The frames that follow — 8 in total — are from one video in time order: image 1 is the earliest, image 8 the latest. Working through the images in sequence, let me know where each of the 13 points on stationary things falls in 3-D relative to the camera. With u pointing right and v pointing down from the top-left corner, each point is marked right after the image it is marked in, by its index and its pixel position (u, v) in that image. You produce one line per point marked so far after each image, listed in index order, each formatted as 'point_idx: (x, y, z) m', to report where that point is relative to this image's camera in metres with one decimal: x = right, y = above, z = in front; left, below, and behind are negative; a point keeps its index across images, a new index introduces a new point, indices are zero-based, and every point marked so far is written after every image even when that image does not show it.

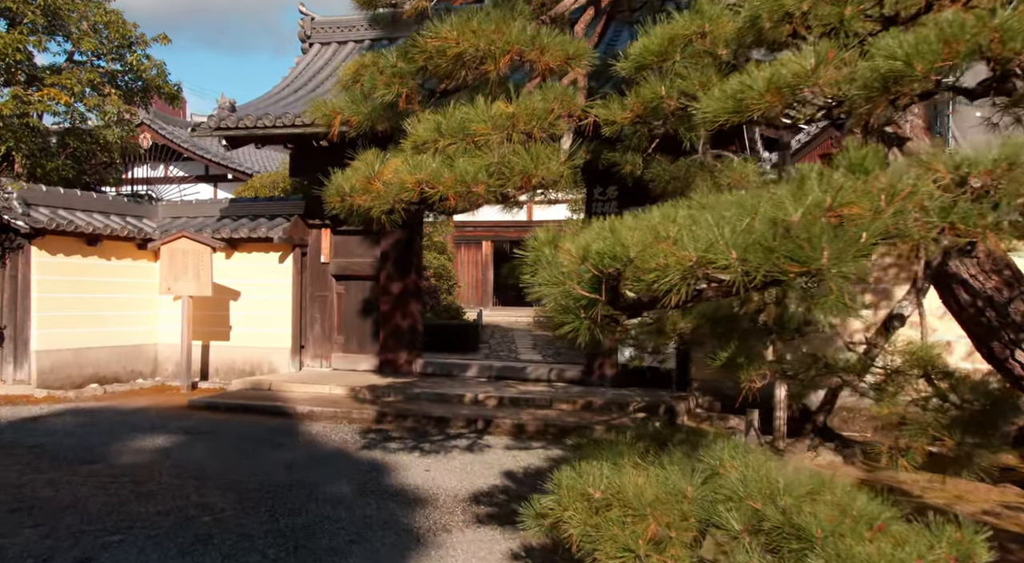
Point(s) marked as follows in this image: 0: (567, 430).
0: (+0.6, -1.5, +8.6) m
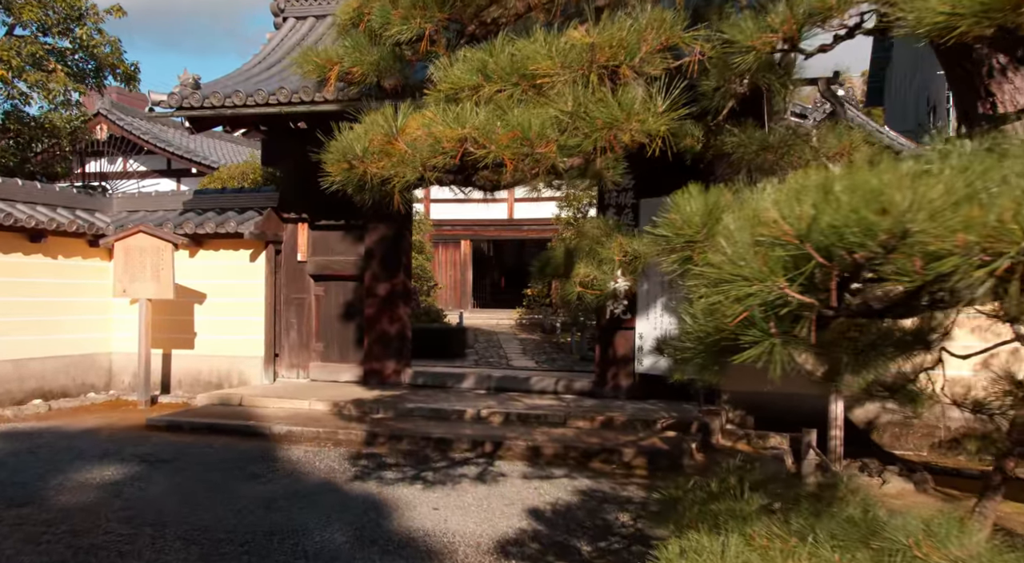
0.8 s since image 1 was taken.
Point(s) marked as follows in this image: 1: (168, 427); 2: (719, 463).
0: (+0.7, -1.5, +7.4) m
1: (-3.7, -1.6, +8.9) m
2: (+1.8, -1.6, +7.3) m
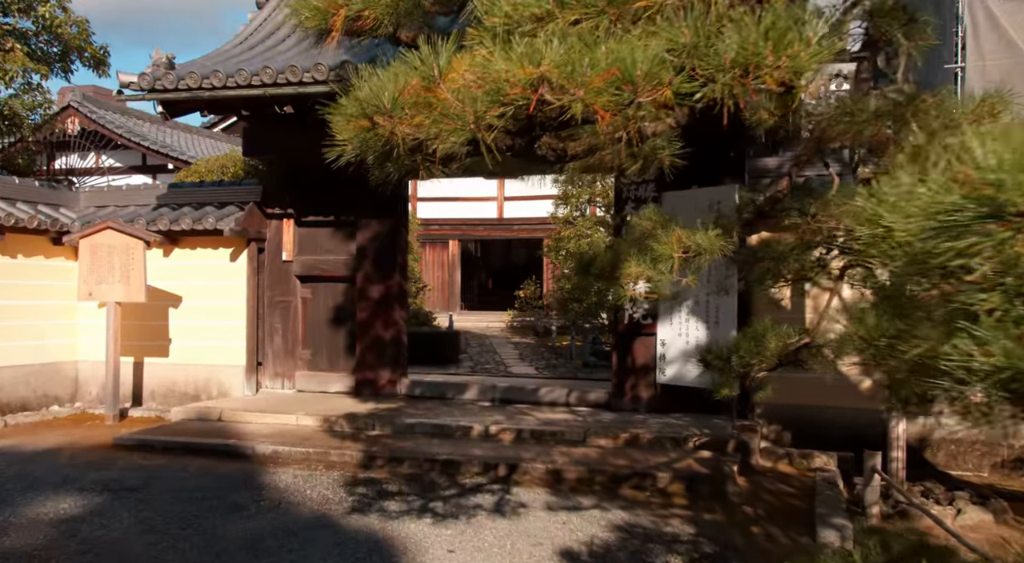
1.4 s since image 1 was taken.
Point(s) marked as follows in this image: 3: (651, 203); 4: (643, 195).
0: (+0.9, -1.5, +6.5) m
1: (-3.6, -1.6, +7.9) m
2: (+2.0, -1.6, +6.5) m
3: (+1.4, +0.8, +8.7) m
4: (+1.4, +0.9, +8.7) m
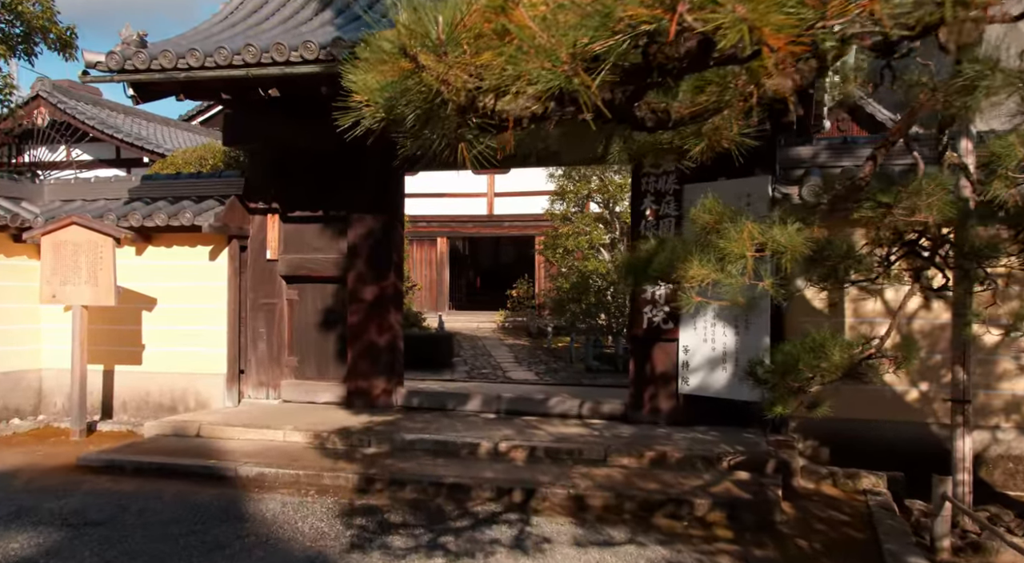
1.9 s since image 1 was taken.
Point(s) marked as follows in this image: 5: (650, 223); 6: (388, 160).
0: (+1.0, -1.6, +5.8) m
1: (-3.5, -1.6, +7.1) m
2: (+2.1, -1.6, +5.8) m
3: (+1.5, +0.8, +8.0) m
4: (+1.5, +0.9, +8.0) m
5: (+1.3, +0.6, +8.0) m
6: (-1.4, +1.3, +9.1) m
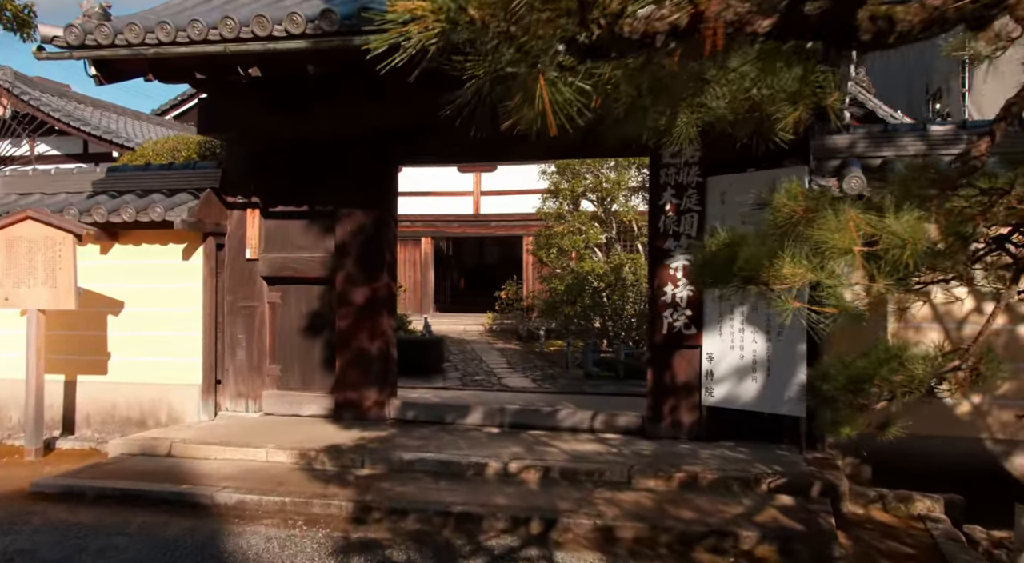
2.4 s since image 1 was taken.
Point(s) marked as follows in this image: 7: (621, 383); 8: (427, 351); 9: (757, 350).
0: (+1.1, -1.6, +5.1) m
1: (-3.4, -1.6, +6.2) m
2: (+2.2, -1.6, +5.1) m
3: (+1.6, +0.8, +7.3) m
4: (+1.5, +0.9, +7.3) m
5: (+1.4, +0.6, +7.3) m
6: (-1.3, +1.3, +8.4) m
7: (+1.6, -1.5, +12.1) m
8: (-1.4, -1.1, +13.7) m
9: (+2.0, -0.6, +6.9) m
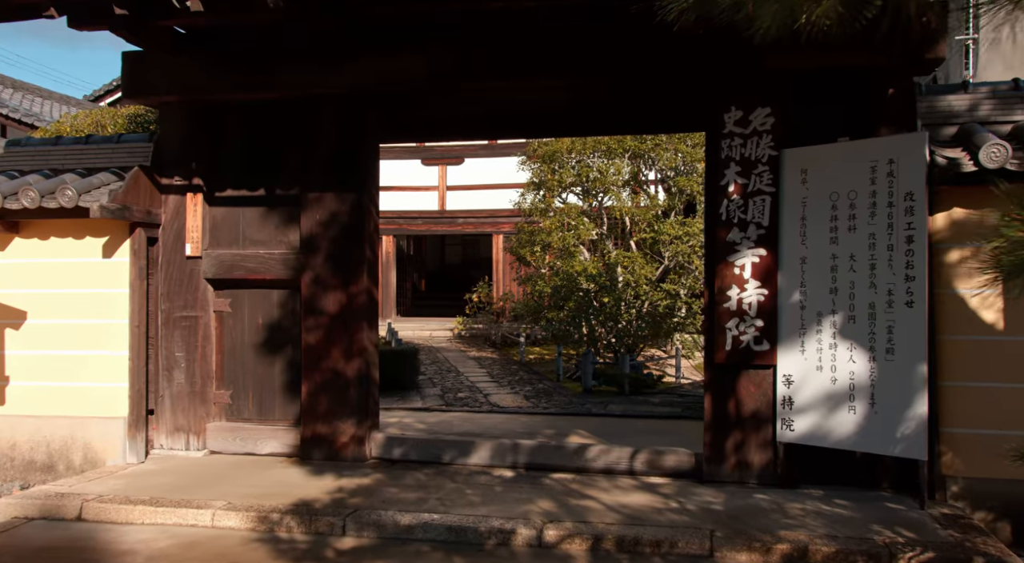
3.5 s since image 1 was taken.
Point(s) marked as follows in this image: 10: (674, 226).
0: (+1.4, -1.6, +3.5) m
1: (-3.1, -1.6, +4.4) m
2: (+2.5, -1.6, +3.6) m
3: (+1.7, +0.8, +5.7) m
4: (+1.7, +0.9, +5.7) m
5: (+1.5, +0.5, +5.8) m
6: (-1.3, +1.3, +6.6) m
7: (+1.5, -1.5, +10.5) m
8: (-1.6, -1.2, +11.9) m
9: (+2.2, -0.6, +5.3) m
10: (+2.7, +1.0, +13.8) m
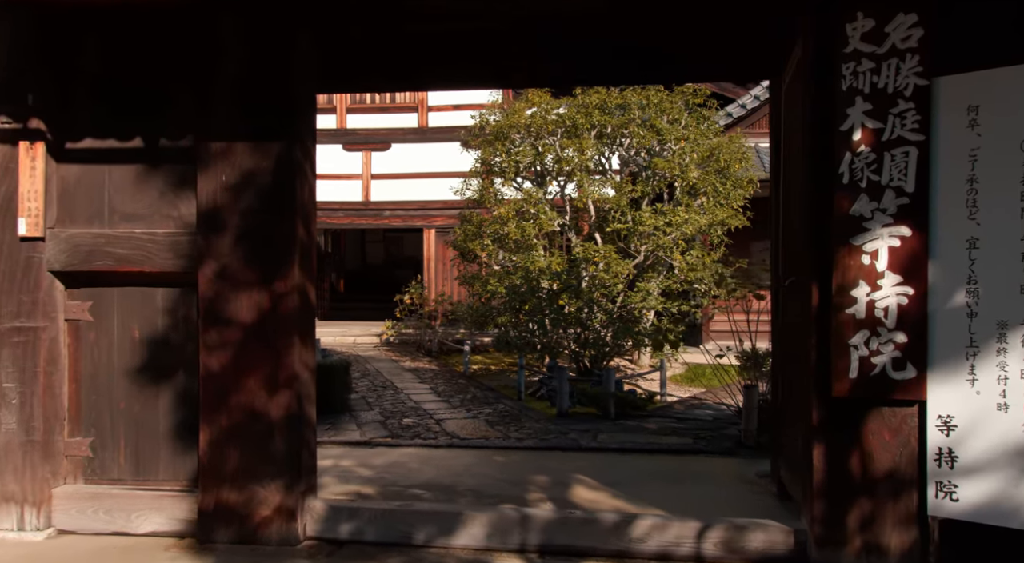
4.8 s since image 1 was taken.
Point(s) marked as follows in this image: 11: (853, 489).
0: (+1.7, -1.6, +1.6) m
1: (-2.9, -1.6, +2.0) m
2: (+2.8, -1.6, +1.8) m
3: (+1.8, +0.8, +3.8) m
4: (+1.8, +0.9, +3.8) m
5: (+1.6, +0.6, +3.9) m
6: (-1.2, +1.3, +4.4) m
7: (+1.1, -1.5, +8.6) m
8: (-2.1, -1.2, +9.7) m
9: (+2.3, -0.6, +3.5) m
10: (+2.0, +1.0, +11.9) m
11: (+1.6, -1.0, +3.9) m
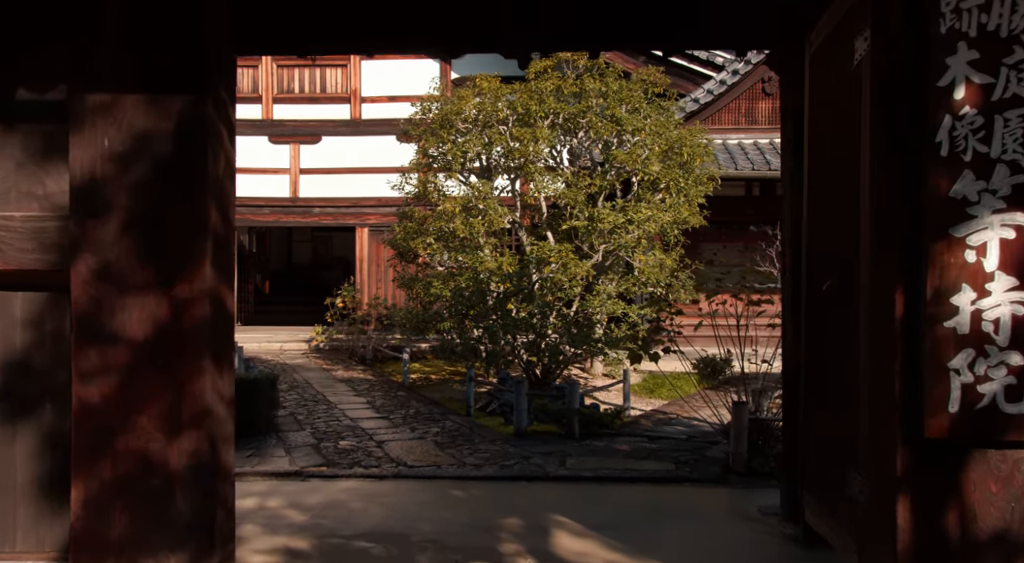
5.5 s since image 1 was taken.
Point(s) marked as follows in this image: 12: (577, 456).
0: (+1.9, -1.6, +0.7) m
1: (-2.7, -1.6, +0.7) m
2: (+3.0, -1.6, +0.9) m
3: (+1.8, +0.8, +2.9) m
4: (+1.8, +0.9, +2.9) m
5: (+1.6, +0.6, +3.0) m
6: (-1.3, +1.3, +3.3) m
7: (+0.7, -1.5, +7.6) m
8: (-2.6, -1.2, +8.4) m
9: (+2.3, -0.6, +2.6) m
10: (+1.3, +0.9, +11.0) m
11: (+1.6, -1.0, +3.0) m
12: (+0.6, -1.5, +7.3) m
